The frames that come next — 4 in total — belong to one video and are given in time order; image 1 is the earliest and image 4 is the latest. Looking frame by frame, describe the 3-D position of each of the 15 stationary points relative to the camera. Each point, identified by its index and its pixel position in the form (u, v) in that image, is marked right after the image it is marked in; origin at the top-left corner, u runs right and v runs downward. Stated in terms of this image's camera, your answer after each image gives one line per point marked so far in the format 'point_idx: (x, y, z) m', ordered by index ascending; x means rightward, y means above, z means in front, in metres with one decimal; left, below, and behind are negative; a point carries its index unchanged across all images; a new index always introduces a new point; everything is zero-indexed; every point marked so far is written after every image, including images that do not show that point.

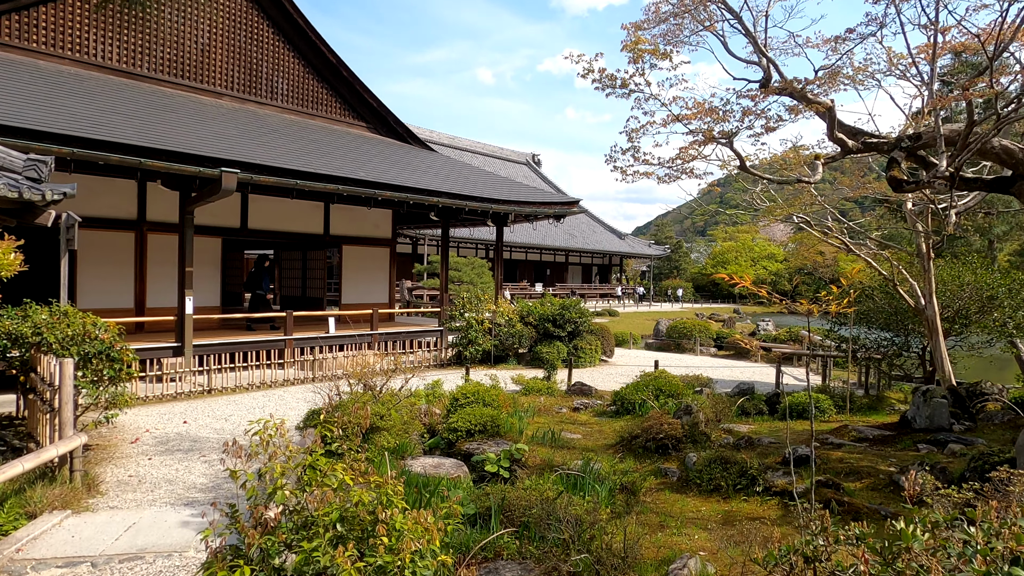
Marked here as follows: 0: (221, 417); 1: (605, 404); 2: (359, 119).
0: (-2.8, -1.2, +6.4) m
1: (+1.1, -1.3, +7.6) m
2: (-2.8, +3.1, +12.1) m
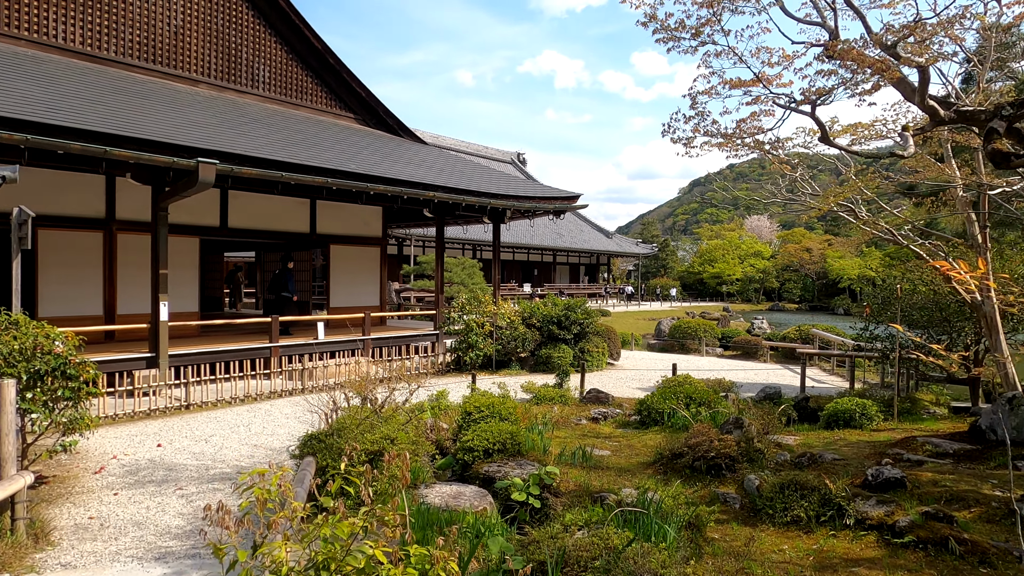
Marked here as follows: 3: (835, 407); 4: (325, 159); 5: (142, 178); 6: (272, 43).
0: (-2.7, -1.3, +5.6) m
1: (+1.2, -1.3, +7.0) m
2: (-2.8, +3.1, +11.3) m
3: (+3.0, -1.1, +6.1) m
4: (-2.5, +1.7, +8.8) m
5: (-3.9, +1.2, +7.0) m
6: (-3.6, +3.7, +10.0) m
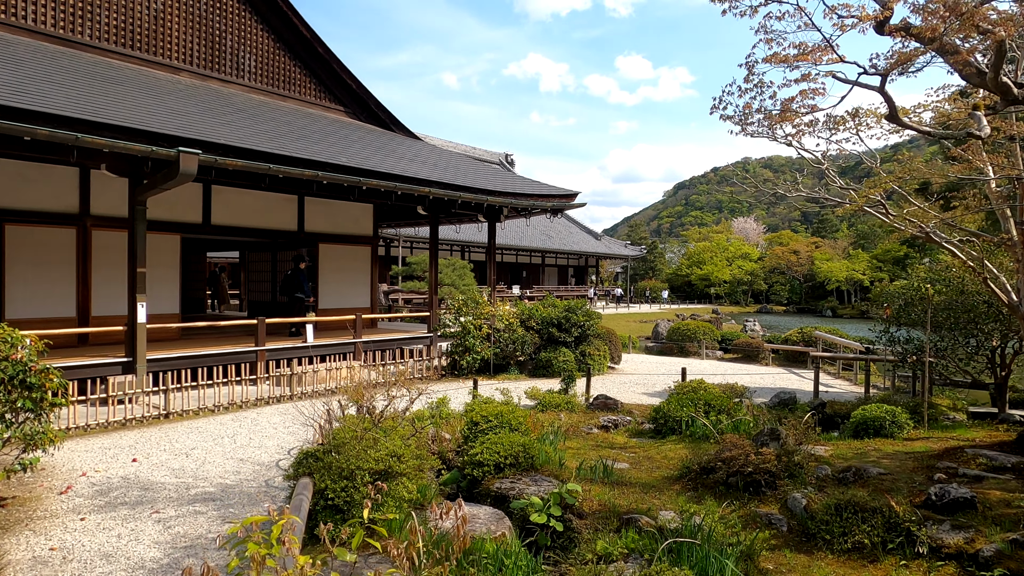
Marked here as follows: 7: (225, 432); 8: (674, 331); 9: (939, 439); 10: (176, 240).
0: (-2.6, -1.3, +5.1) m
1: (+1.2, -1.3, +6.6) m
2: (-2.9, +3.0, +10.8) m
3: (+3.1, -1.1, +5.8) m
4: (-2.5, +1.7, +8.4) m
5: (-3.9, +1.2, +6.5) m
6: (-3.6, +3.7, +9.5) m
7: (-2.5, -1.3, +5.9) m
8: (+3.5, -0.9, +14.4) m
9: (+3.5, -1.2, +5.5) m
10: (-4.2, +0.6, +8.2) m
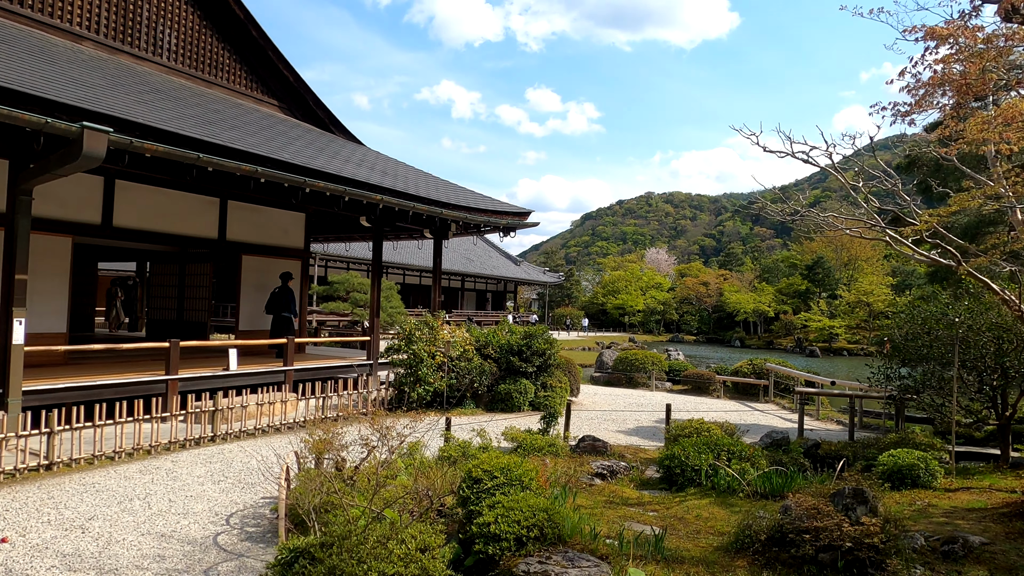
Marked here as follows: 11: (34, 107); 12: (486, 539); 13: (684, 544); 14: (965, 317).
0: (-2.5, -1.3, +3.8) m
1: (+1.1, -1.6, +5.7) m
2: (-3.5, +2.8, +9.5) m
3: (+3.0, -1.4, +5.2) m
4: (-2.8, +1.5, +7.1) m
5: (-3.9, +1.1, +5.0) m
6: (-4.1, +3.5, +8.1) m
7: (-2.6, -1.4, +4.5) m
8: (+2.2, -1.5, +13.8) m
9: (+3.5, -1.5, +4.9) m
10: (-4.5, +0.5, +6.6) m
11: (-3.6, +1.3, +4.9) m
12: (-0.1, -1.3, +3.5) m
13: (+1.0, -1.5, +3.8) m
14: (+4.4, -0.3, +6.5) m
